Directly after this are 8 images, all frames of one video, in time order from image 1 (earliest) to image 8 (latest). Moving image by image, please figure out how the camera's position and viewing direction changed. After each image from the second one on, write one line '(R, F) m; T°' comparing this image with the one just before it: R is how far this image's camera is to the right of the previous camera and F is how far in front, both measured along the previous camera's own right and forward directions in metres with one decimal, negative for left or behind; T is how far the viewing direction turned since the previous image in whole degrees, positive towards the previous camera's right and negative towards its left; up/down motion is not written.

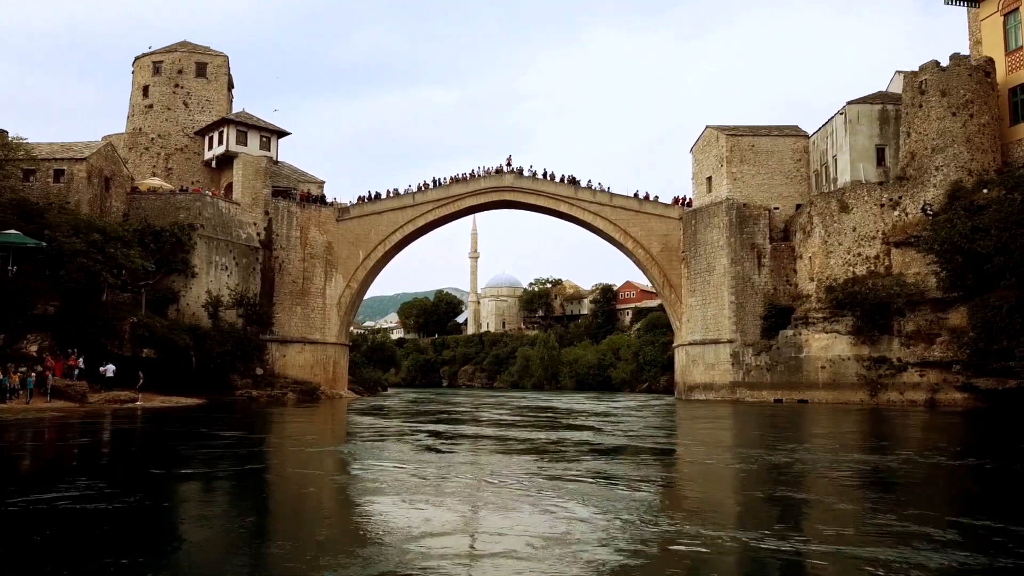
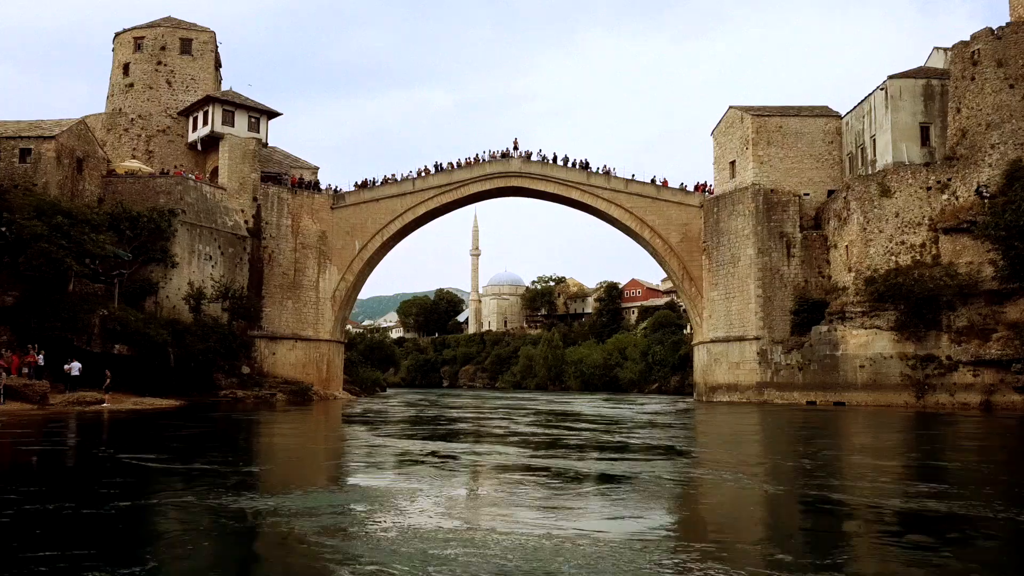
(-0.3, +2.4) m; 0°
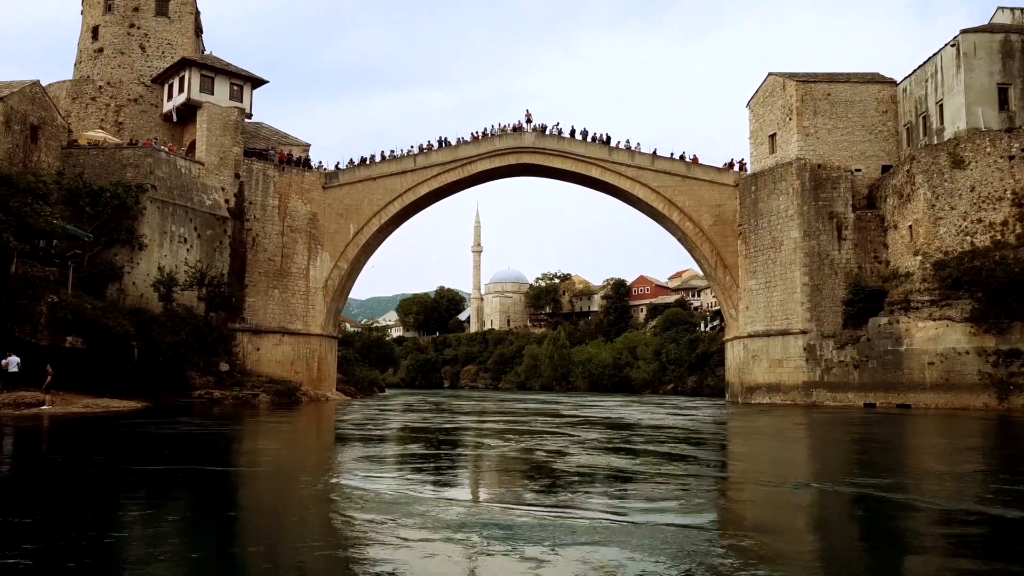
(-0.4, +3.2) m; 0°
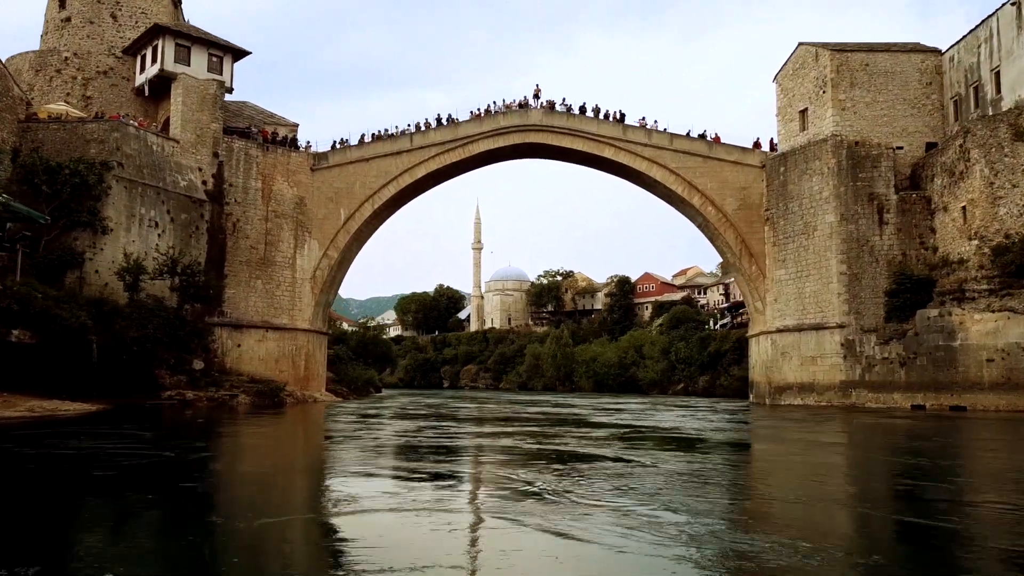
(-0.2, +2.4) m; 0°
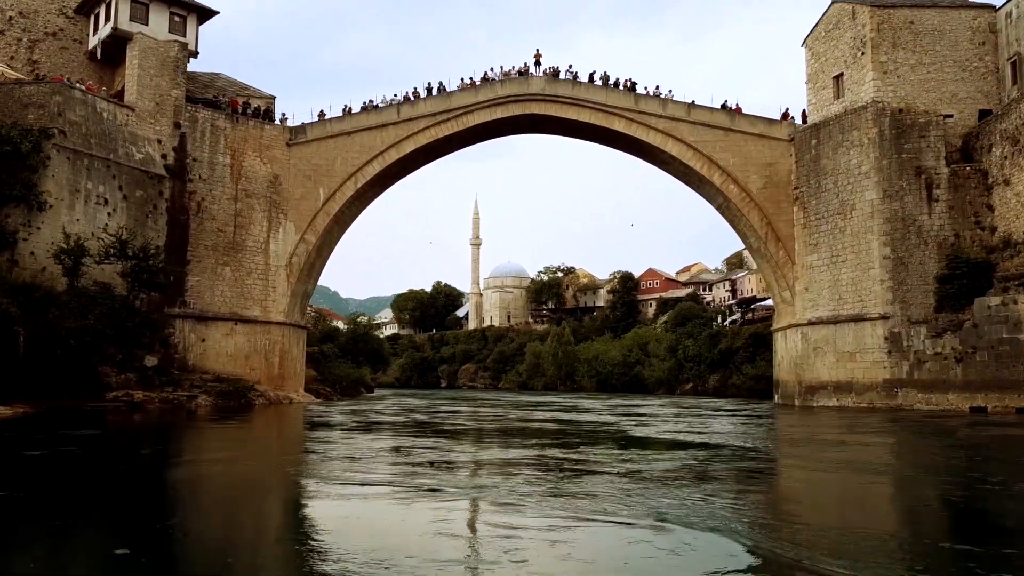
(0.0, +2.7) m; 0°
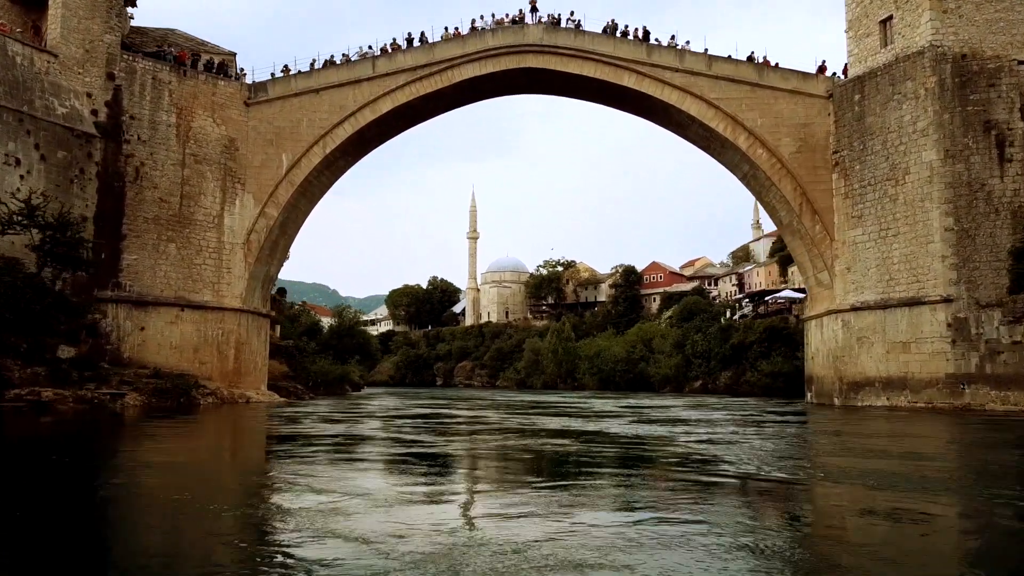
(+0.2, +3.2) m; 0°
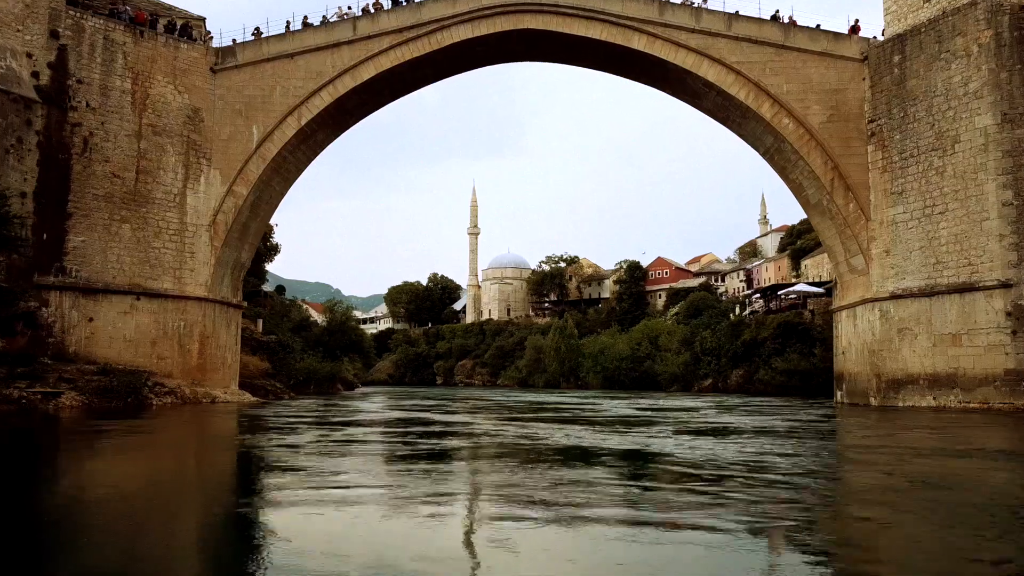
(+0.1, +2.1) m; 0°
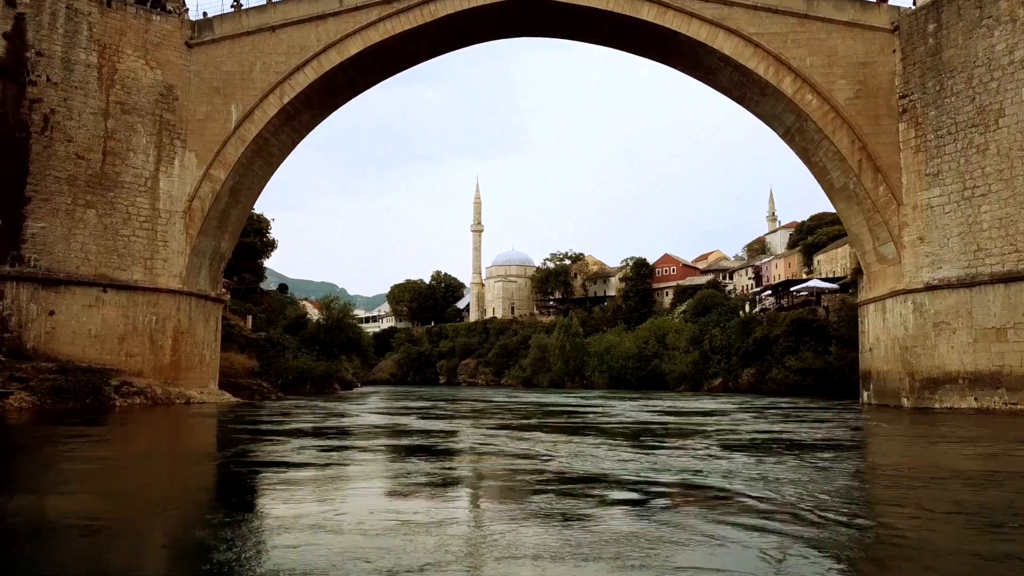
(+0.1, +1.4) m; 0°
